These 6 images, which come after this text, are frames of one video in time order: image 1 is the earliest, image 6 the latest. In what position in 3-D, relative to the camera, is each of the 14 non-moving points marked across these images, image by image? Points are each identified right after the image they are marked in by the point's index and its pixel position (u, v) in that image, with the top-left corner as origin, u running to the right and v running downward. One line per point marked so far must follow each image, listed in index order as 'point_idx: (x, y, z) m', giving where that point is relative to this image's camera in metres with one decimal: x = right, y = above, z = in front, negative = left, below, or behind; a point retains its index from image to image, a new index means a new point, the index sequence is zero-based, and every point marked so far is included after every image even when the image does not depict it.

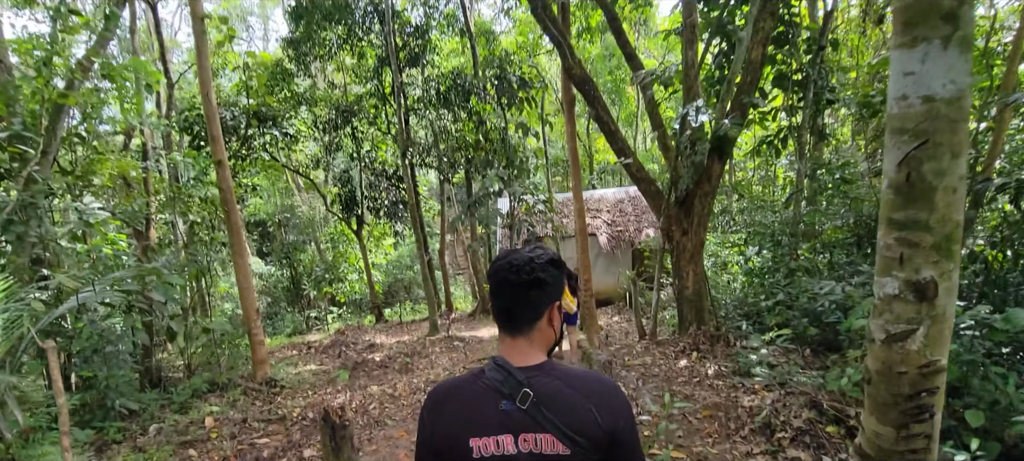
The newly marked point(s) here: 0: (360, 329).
0: (-3.8, -2.4, +12.3) m
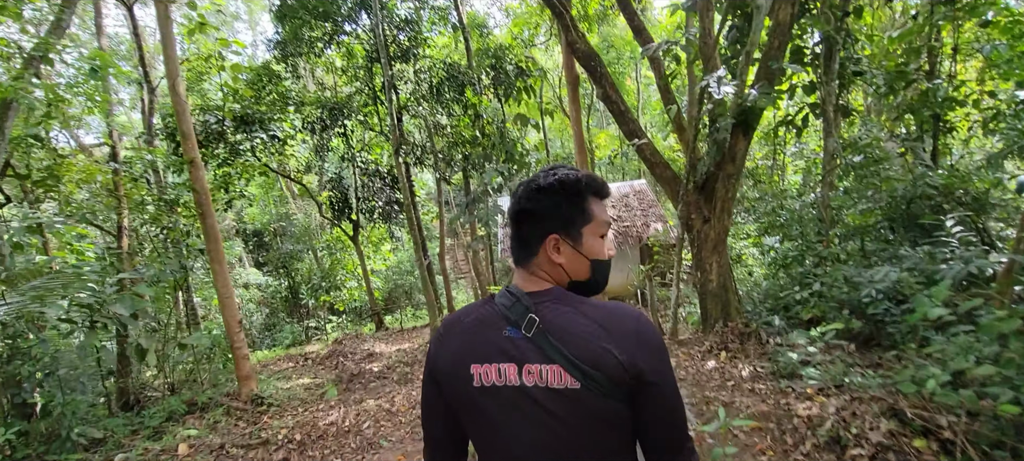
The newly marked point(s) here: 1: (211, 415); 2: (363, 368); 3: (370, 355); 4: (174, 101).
0: (-3.6, -2.5, +11.8) m
1: (-3.1, -1.9, +5.1) m
2: (-2.3, -2.2, +7.8) m
3: (-2.6, -2.3, +9.3) m
4: (-3.6, +1.4, +5.4) m
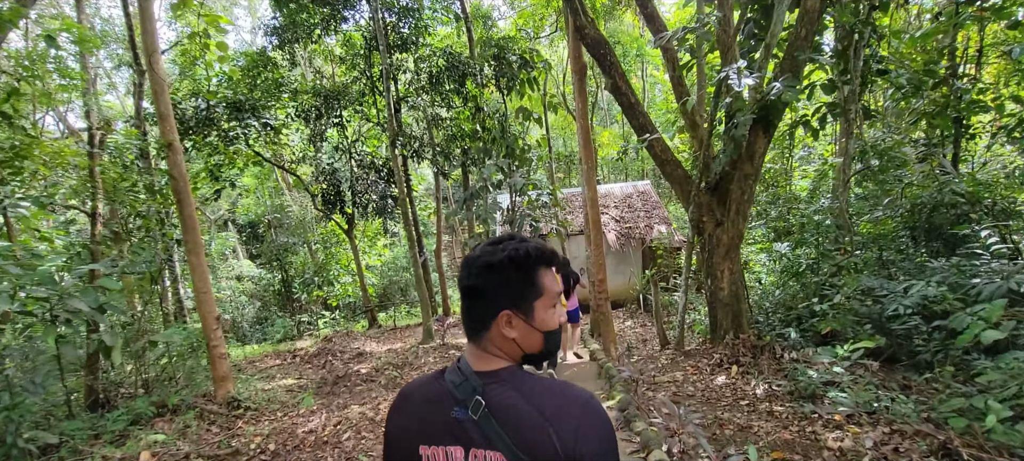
0: (-3.7, -2.4, +11.4) m
1: (-3.1, -1.8, +4.7) m
2: (-2.4, -2.1, +7.5) m
3: (-2.7, -2.2, +9.0) m
4: (-3.6, +1.5, +5.0) m
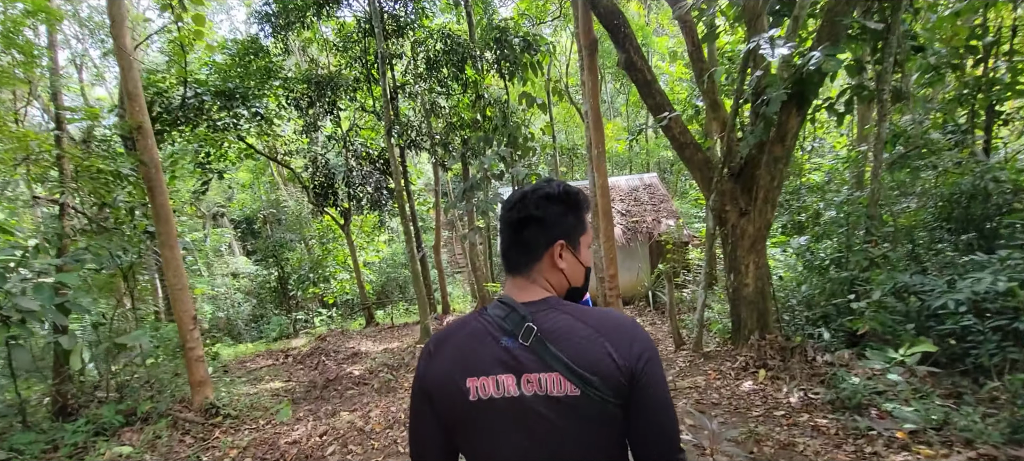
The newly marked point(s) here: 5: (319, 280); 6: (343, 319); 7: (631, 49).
0: (-3.7, -2.3, +11.0) m
1: (-3.1, -1.7, +4.3) m
2: (-2.4, -2.0, +7.0) m
3: (-2.7, -2.1, +8.5) m
4: (-3.6, +1.6, +4.5) m
5: (-5.7, -1.5, +14.9) m
6: (-5.2, -2.7, +15.3) m
7: (+1.0, +1.6, +4.4) m
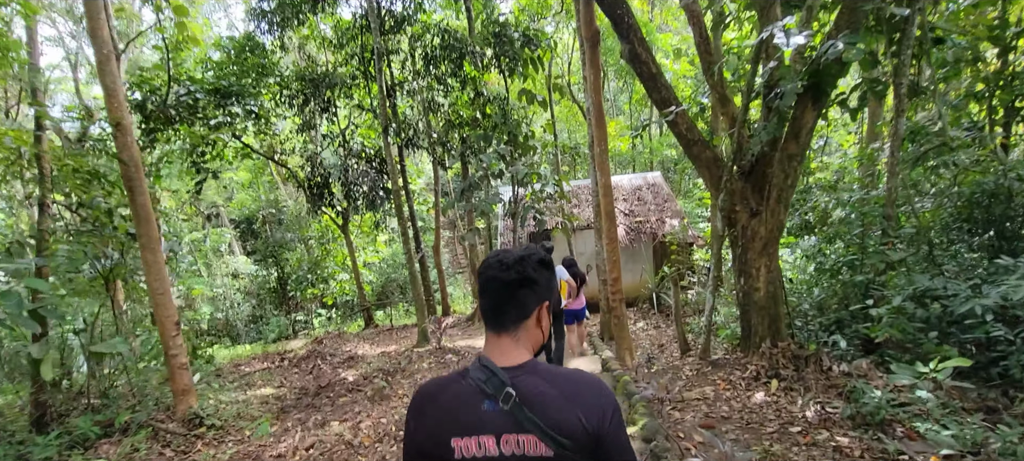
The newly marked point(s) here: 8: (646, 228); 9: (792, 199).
0: (-3.7, -2.3, +10.8) m
1: (-3.1, -1.7, +4.1) m
2: (-2.4, -2.0, +6.8) m
3: (-2.7, -2.1, +8.3) m
4: (-3.6, +1.6, +4.3) m
5: (-5.7, -1.5, +14.7) m
6: (-5.1, -2.7, +15.1) m
7: (+1.0, +1.6, +4.2) m
8: (+2.7, 0.0, +10.2) m
9: (+2.3, +0.3, +4.0) m
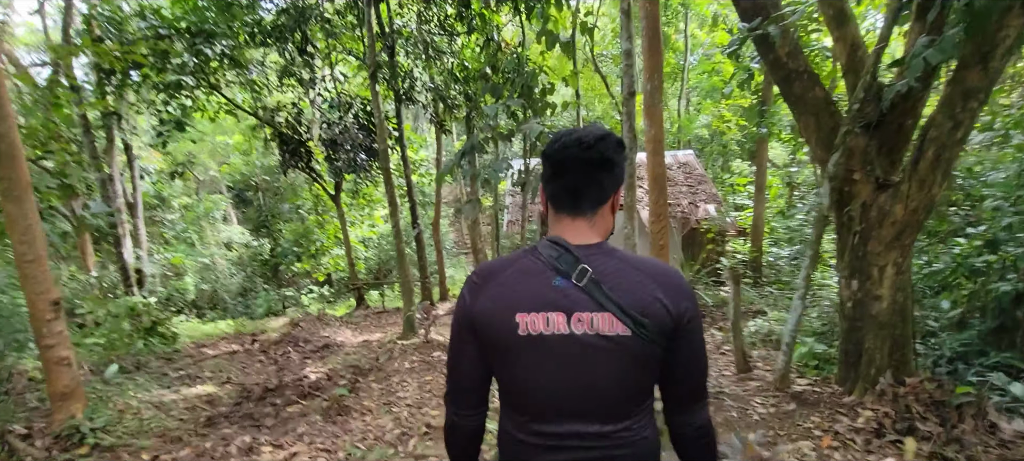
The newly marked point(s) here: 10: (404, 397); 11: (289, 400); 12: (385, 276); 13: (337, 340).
0: (-3.6, -1.7, +9.6) m
1: (-3.1, -1.4, +2.9) m
2: (-2.4, -1.6, +5.6) m
3: (-2.7, -1.6, +7.1) m
4: (-3.5, +2.0, +3.0) m
5: (-5.5, -0.6, +13.6) m
6: (-5.0, -1.9, +14.0) m
7: (+1.1, +1.7, +2.8) m
8: (+2.9, +0.3, +8.8) m
9: (+2.3, +0.4, +2.7) m
10: (-0.9, -1.4, +4.3) m
11: (-1.9, -1.5, +4.4) m
12: (-3.6, -1.3, +14.2) m
13: (-2.6, -1.6, +7.6) m
